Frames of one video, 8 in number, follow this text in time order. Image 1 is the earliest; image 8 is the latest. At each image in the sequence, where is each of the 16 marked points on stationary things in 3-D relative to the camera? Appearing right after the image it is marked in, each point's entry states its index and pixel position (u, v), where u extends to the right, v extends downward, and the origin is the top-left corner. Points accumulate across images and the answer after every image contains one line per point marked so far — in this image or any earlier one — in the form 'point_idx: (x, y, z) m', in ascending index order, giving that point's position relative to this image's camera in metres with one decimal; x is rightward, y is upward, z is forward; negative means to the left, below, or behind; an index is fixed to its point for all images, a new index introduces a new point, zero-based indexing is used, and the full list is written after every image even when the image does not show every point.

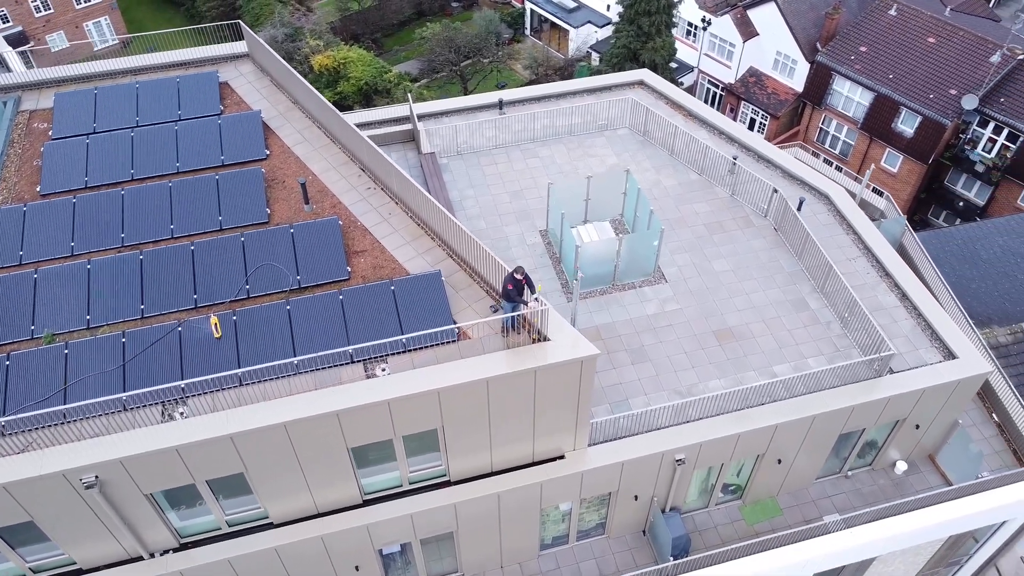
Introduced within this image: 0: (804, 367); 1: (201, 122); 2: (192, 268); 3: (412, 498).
0: (+5.9, -1.6, +16.0) m
1: (-6.4, +3.4, +16.5) m
2: (-5.4, +0.3, +13.7) m
3: (-1.7, -3.7, +14.0) m
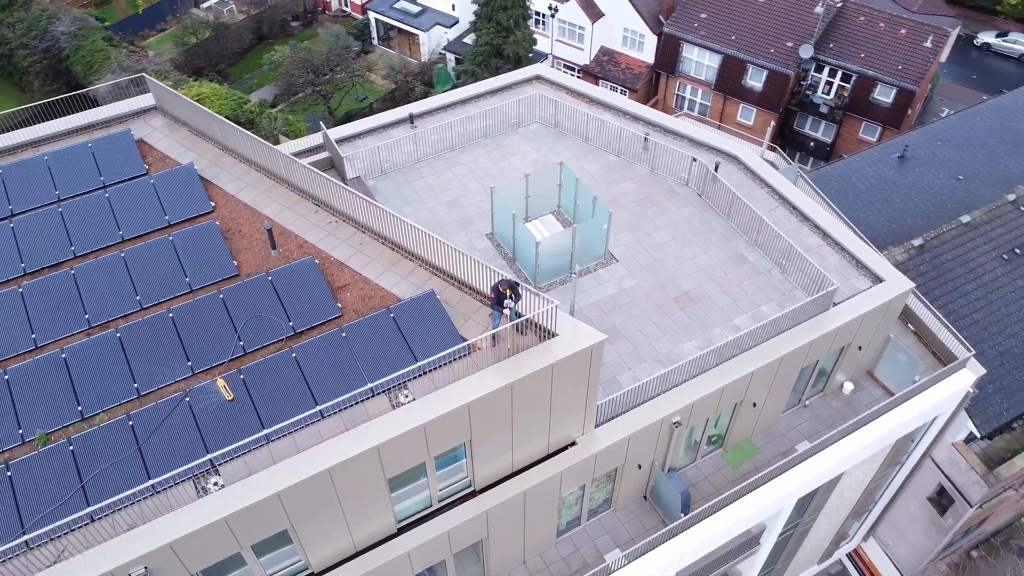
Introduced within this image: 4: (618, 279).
0: (+5.4, -0.6, +17.5) m
1: (-7.4, +2.0, +15.7) m
2: (-5.5, -0.8, +13.2) m
3: (-1.2, -4.1, +14.2) m
4: (+2.4, +0.2, +18.2) m
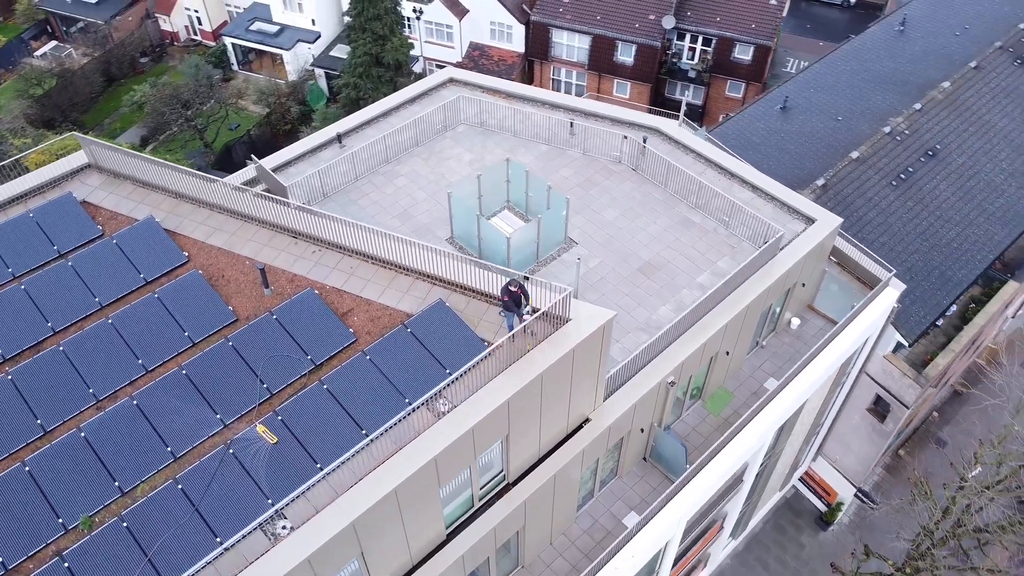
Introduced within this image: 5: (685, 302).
0: (+4.9, +0.4, +18.8) m
1: (-7.8, +0.7, +15.0) m
2: (-5.0, -1.7, +12.9) m
3: (-0.5, -4.1, +14.6) m
4: (+1.7, +0.7, +19.1) m
5: (+3.9, -0.3, +18.1) m
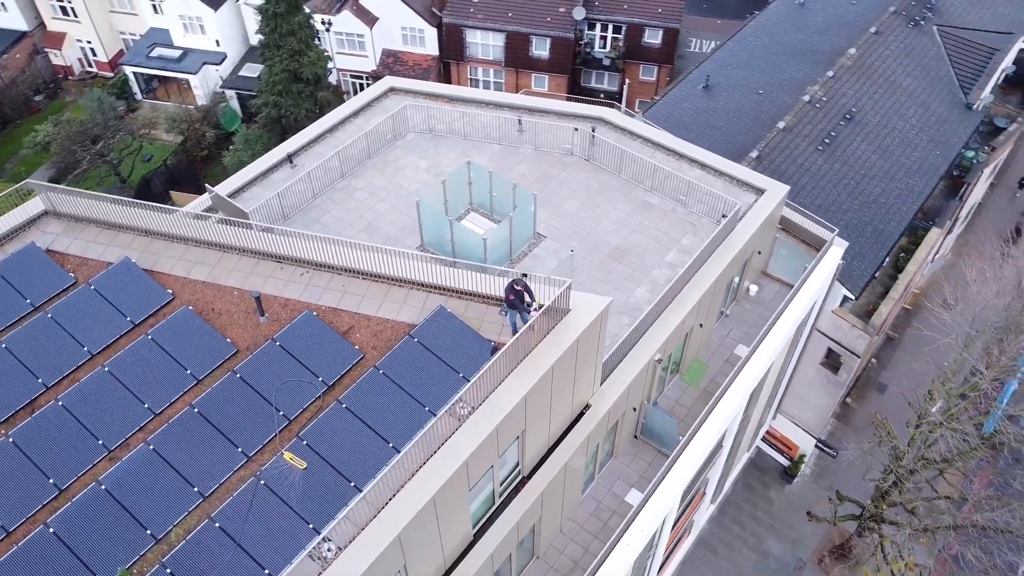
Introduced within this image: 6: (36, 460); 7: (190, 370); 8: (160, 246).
0: (+4.2, +1.0, +19.6) m
1: (-8.0, -0.2, +14.5) m
2: (-4.7, -2.2, +12.7) m
3: (-0.1, -4.1, +14.9) m
4: (+1.0, +0.9, +19.5) m
5: (+3.5, +0.2, +18.8) m
6: (-7.3, -2.6, +12.2) m
7: (-5.5, -1.4, +13.6) m
8: (-7.0, +0.8, +15.8) m
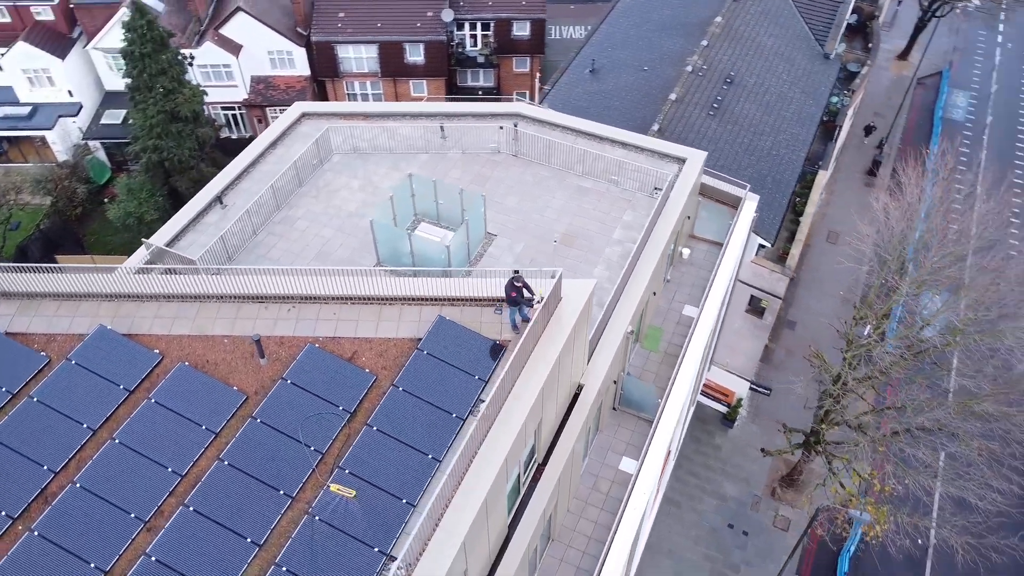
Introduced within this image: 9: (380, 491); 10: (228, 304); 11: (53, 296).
0: (+3.0, +1.6, +20.7) m
1: (-7.9, -1.5, +13.8) m
2: (-4.1, -3.0, +12.6) m
3: (+0.4, -4.1, +15.4) m
4: (-0.1, +1.0, +20.1) m
5: (+2.5, +0.7, +19.8) m
6: (-6.5, -3.8, +11.7) m
7: (-5.1, -2.3, +13.3) m
8: (-7.3, -0.4, +15.2) m
9: (-2.0, -3.2, +12.5) m
10: (-5.4, -0.3, +15.2) m
11: (-8.8, -0.2, +15.3) m
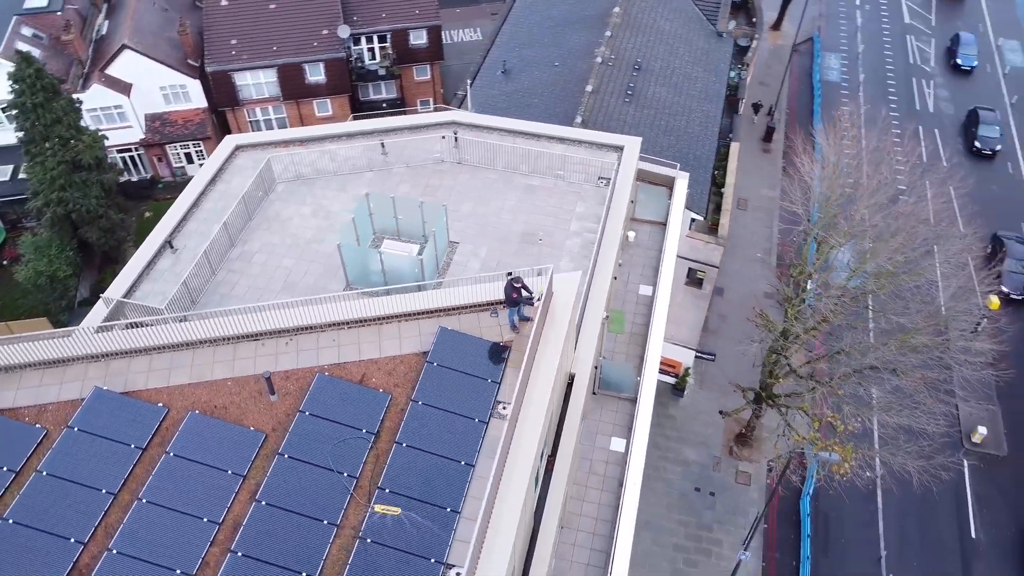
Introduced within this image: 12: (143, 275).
0: (+1.9, +1.9, +21.4) m
1: (-7.5, -2.6, +13.3) m
2: (-3.4, -3.5, +12.6) m
3: (+0.8, -4.0, +15.9) m
4: (-1.0, +0.9, +20.5) m
5: (+1.6, +1.0, +20.5) m
6: (-5.5, -4.7, +11.4) m
7: (-4.6, -3.0, +13.1) m
8: (-7.3, -1.4, +14.8) m
9: (-1.4, -3.4, +12.7) m
10: (-5.4, -1.1, +15.0) m
11: (-8.8, -1.4, +14.7) m
12: (-9.1, +0.3, +19.8) m
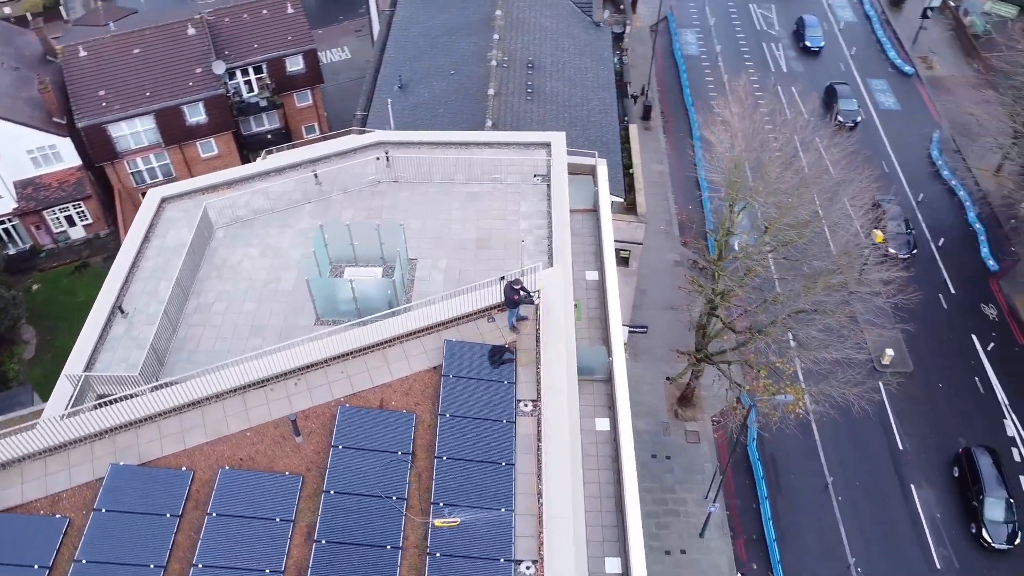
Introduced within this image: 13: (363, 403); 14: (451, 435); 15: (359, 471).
0: (+0.5, +2.1, +22.2) m
1: (-6.7, -3.9, +12.8) m
2: (-2.5, -4.1, +12.7) m
3: (+1.2, -3.9, +16.7) m
4: (-2.0, +0.5, +20.9) m
5: (+0.5, +1.1, +21.3) m
6: (-4.2, -5.5, +11.2) m
7: (-3.8, -3.8, +13.1) m
8: (-6.9, -2.7, +14.3) m
9: (-0.5, -3.6, +13.1) m
10: (-5.2, -2.1, +14.8) m
11: (-8.4, -2.9, +14.0) m
12: (-9.8, -1.4, +19.0) m
13: (-2.8, -2.1, +14.7) m
14: (-1.1, -2.6, +14.0) m
15: (-2.6, -3.1, +13.5) m
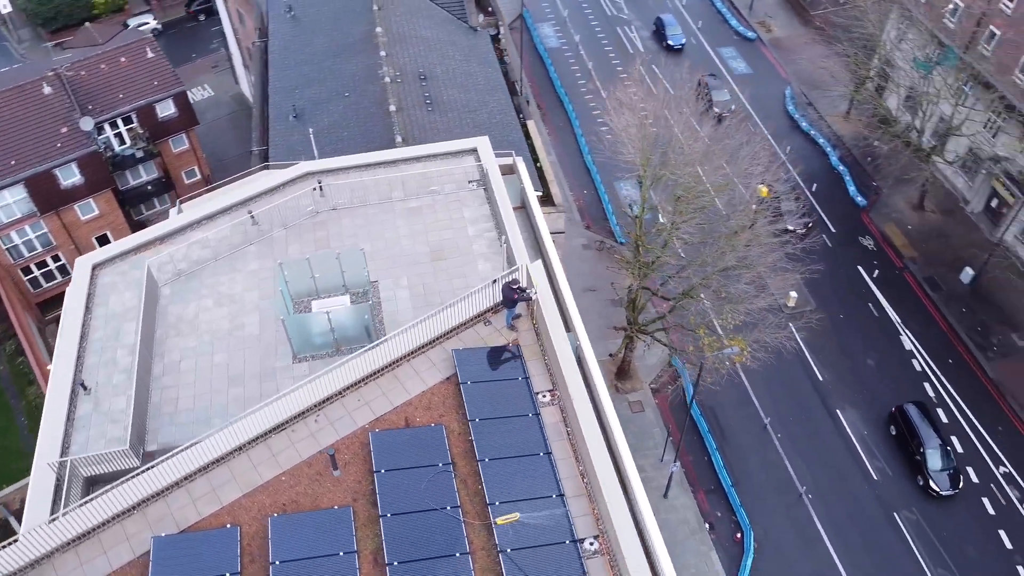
0: (-1.1, +2.0, +22.8) m
1: (-5.6, -5.0, +12.4) m
2: (-1.4, -4.4, +13.0) m
3: (+1.5, -3.7, +17.5) m
4: (-3.0, 0.0, +21.1) m
5: (-0.7, +1.0, +21.9) m
6: (-2.6, -6.1, +11.3) m
7: (-2.8, -4.3, +13.1) m
8: (-6.2, -3.9, +13.8) m
9: (+0.3, -3.6, +13.7) m
10: (-4.7, -2.9, +14.6) m
11: (-7.5, -4.3, +13.3) m
12: (-9.9, -3.1, +18.0) m
13: (-2.3, -2.6, +14.9) m
14: (-0.5, -2.7, +14.5) m
15: (-1.8, -3.5, +13.8) m
